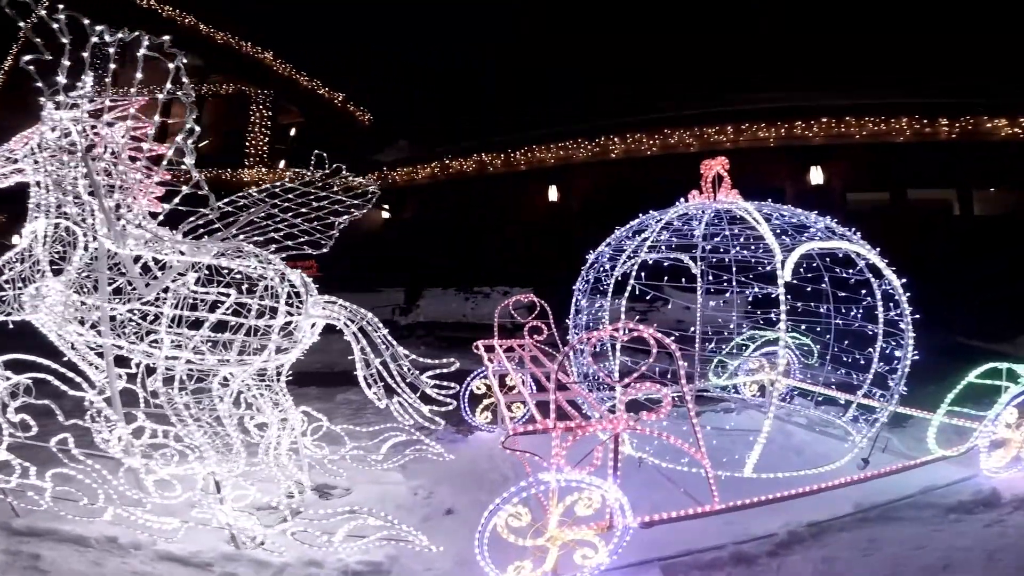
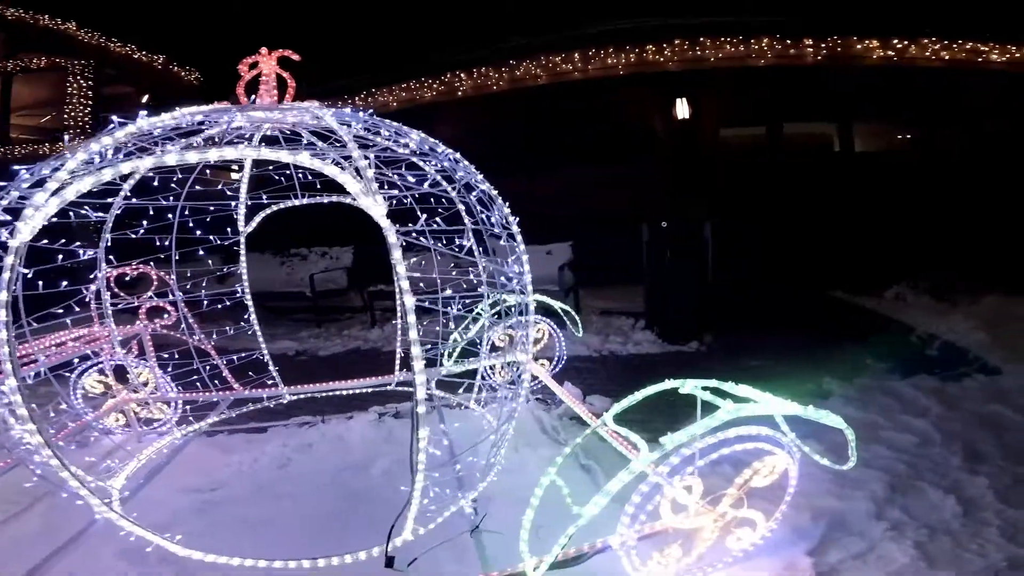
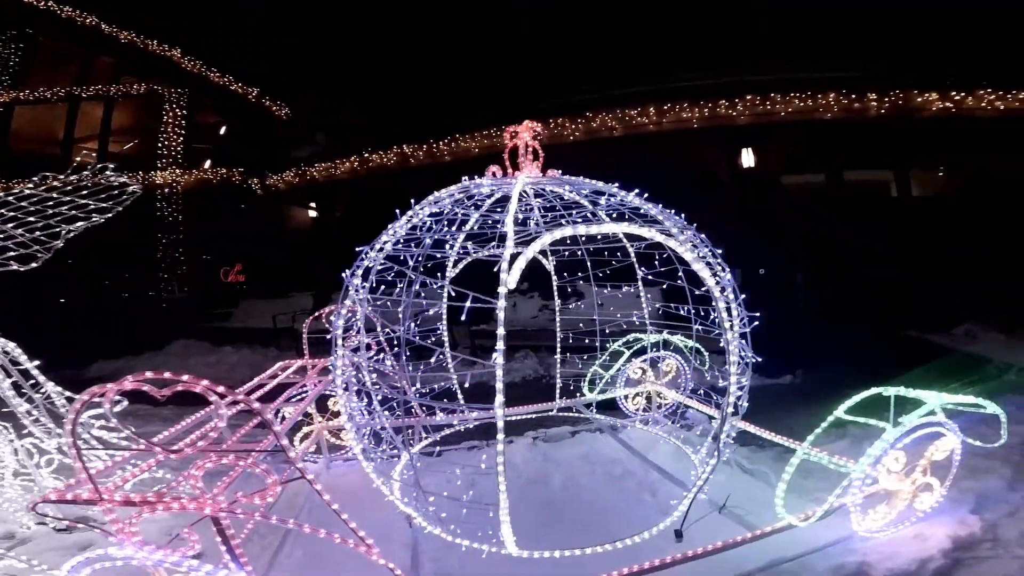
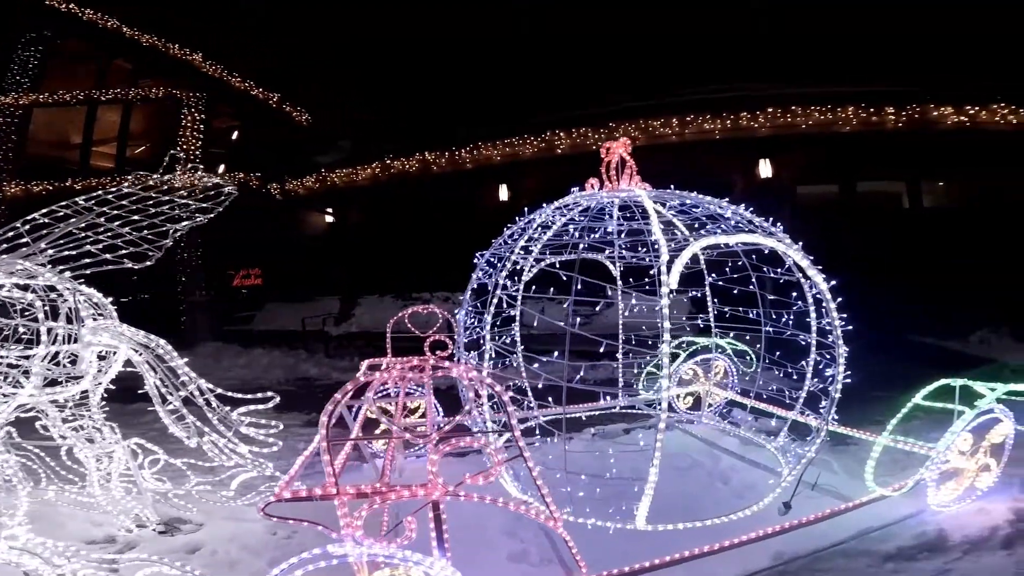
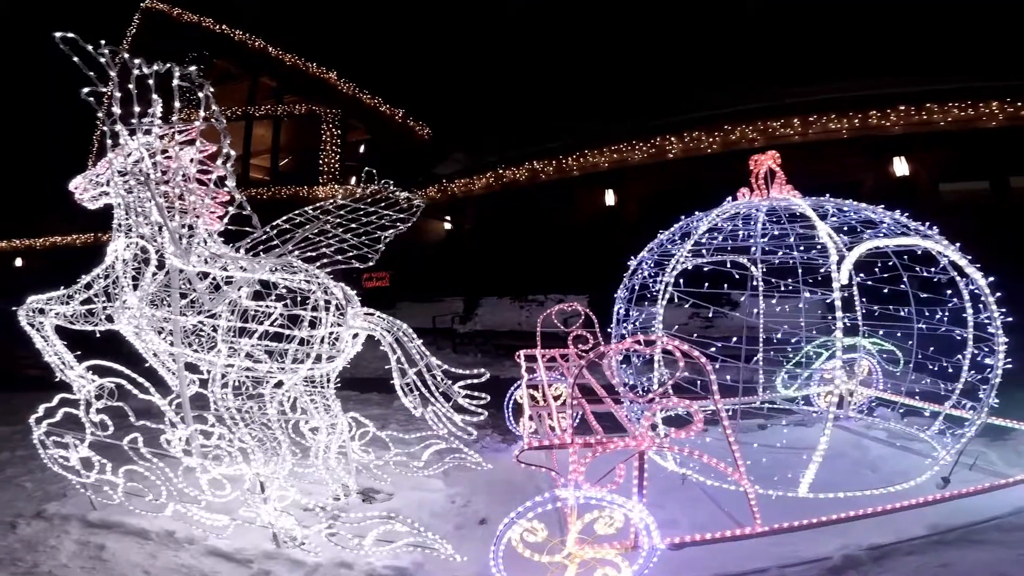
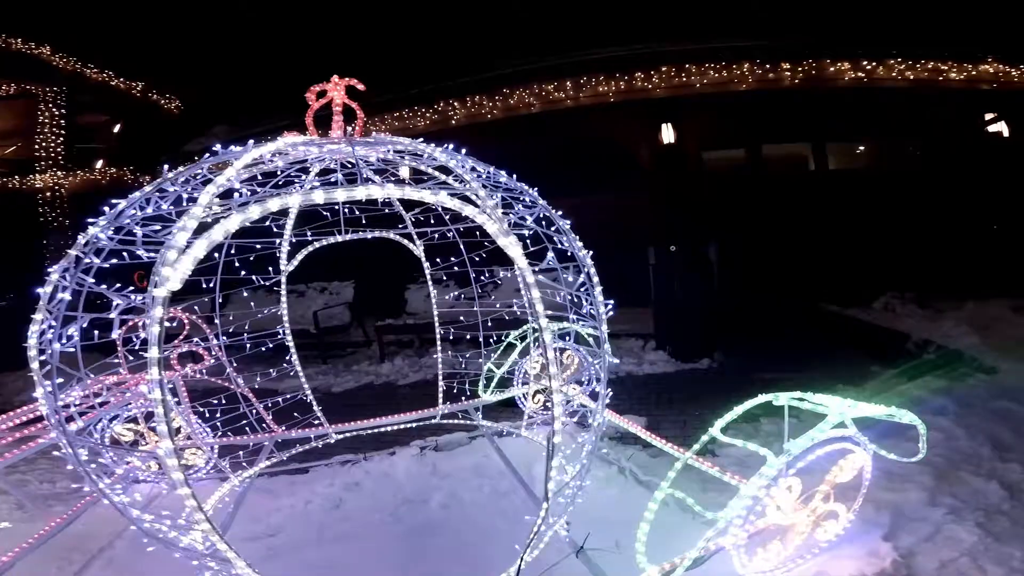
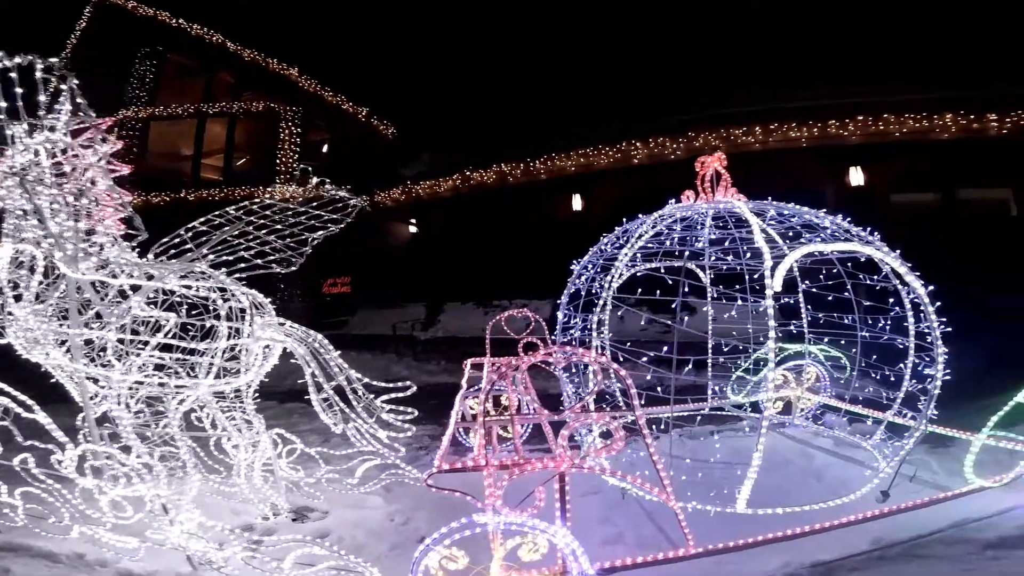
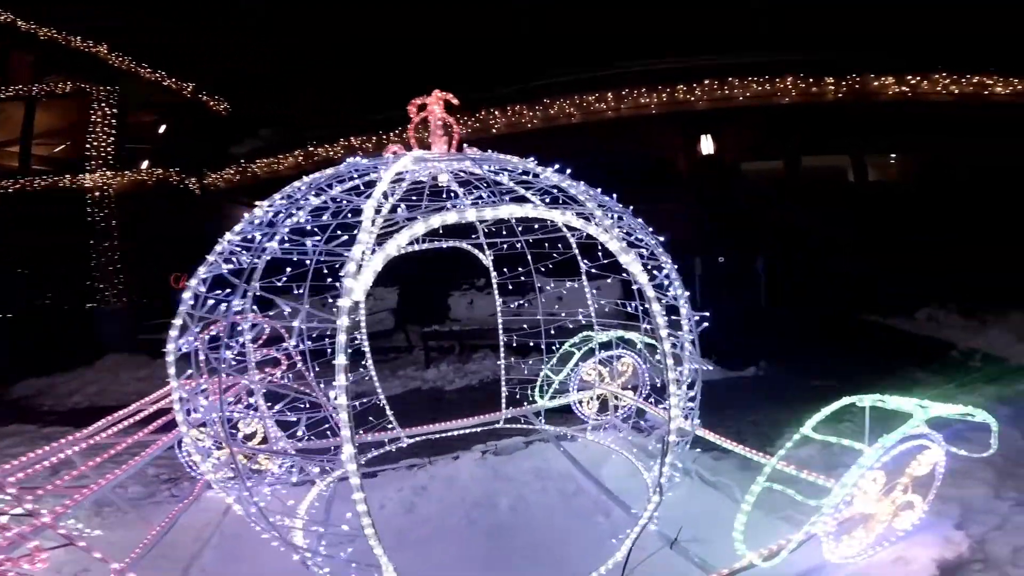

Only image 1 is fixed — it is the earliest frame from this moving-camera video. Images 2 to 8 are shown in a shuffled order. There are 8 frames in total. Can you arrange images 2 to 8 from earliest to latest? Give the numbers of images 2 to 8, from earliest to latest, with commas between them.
5, 7, 4, 3, 8, 6, 2
